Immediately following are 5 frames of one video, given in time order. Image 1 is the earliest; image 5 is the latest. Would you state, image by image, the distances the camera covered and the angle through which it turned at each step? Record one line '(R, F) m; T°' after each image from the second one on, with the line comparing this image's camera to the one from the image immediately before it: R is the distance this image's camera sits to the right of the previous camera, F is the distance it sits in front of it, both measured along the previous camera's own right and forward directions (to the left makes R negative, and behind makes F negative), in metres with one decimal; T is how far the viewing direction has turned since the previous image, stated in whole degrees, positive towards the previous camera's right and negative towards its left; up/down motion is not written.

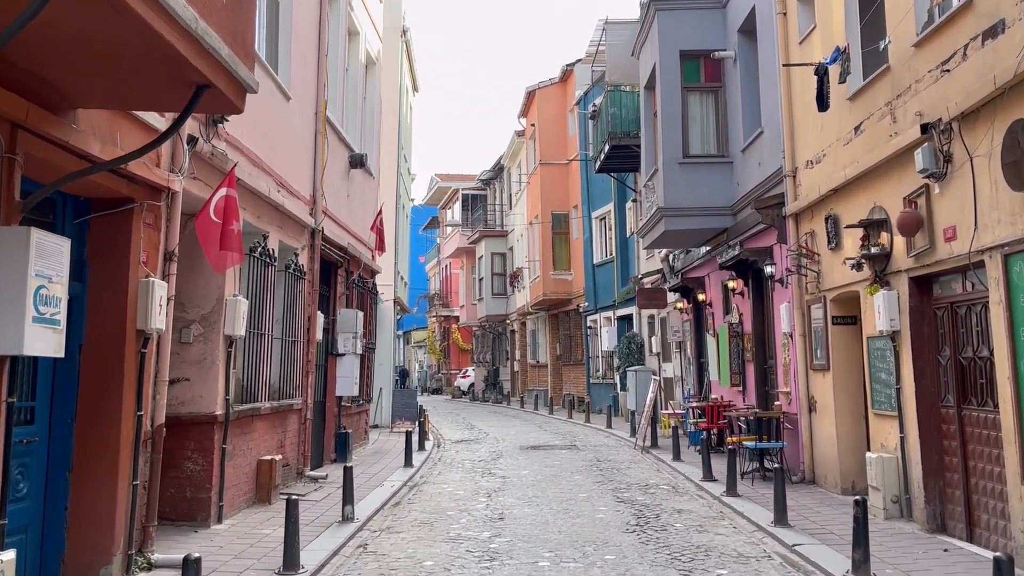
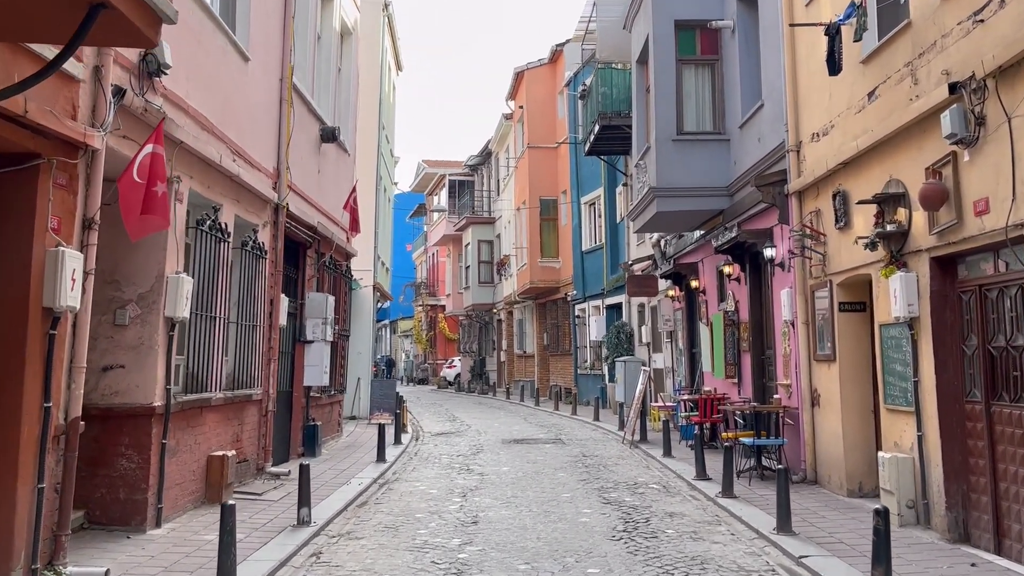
(+0.1, +0.9) m; +1°
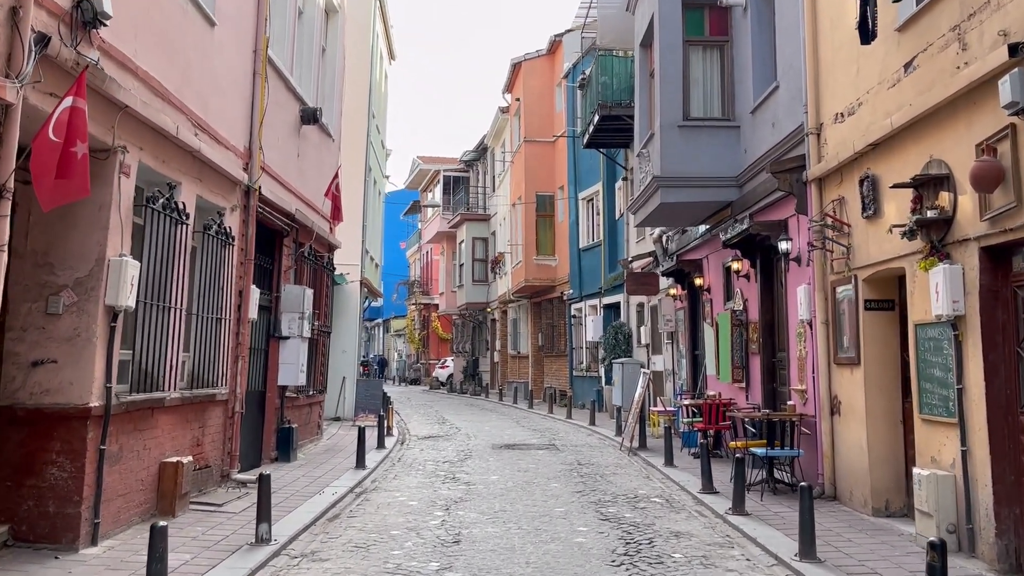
(+0.1, +0.9) m; 0°
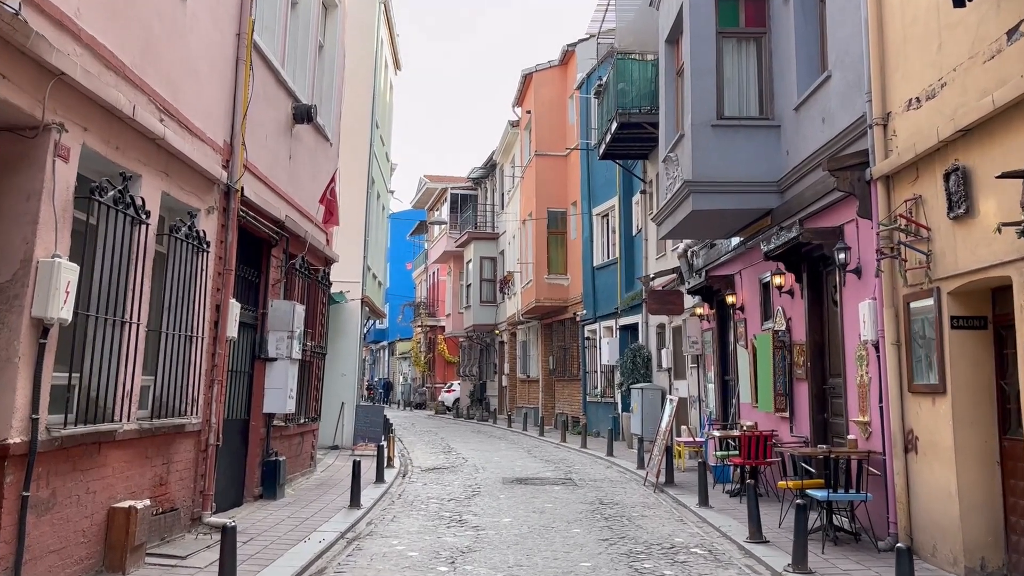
(-0.1, +1.3) m; 0°
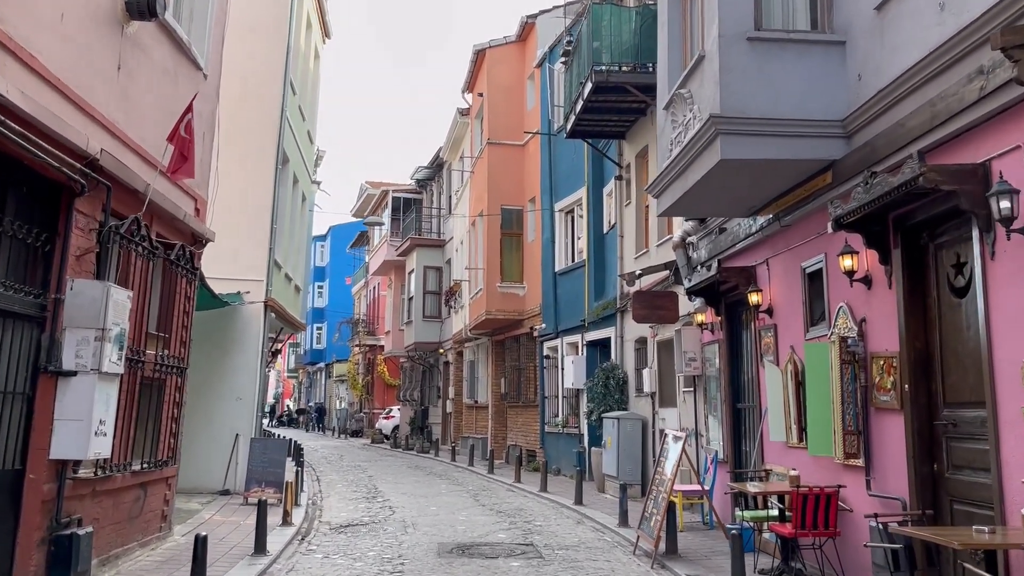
(+0.1, +3.7) m; +4°
